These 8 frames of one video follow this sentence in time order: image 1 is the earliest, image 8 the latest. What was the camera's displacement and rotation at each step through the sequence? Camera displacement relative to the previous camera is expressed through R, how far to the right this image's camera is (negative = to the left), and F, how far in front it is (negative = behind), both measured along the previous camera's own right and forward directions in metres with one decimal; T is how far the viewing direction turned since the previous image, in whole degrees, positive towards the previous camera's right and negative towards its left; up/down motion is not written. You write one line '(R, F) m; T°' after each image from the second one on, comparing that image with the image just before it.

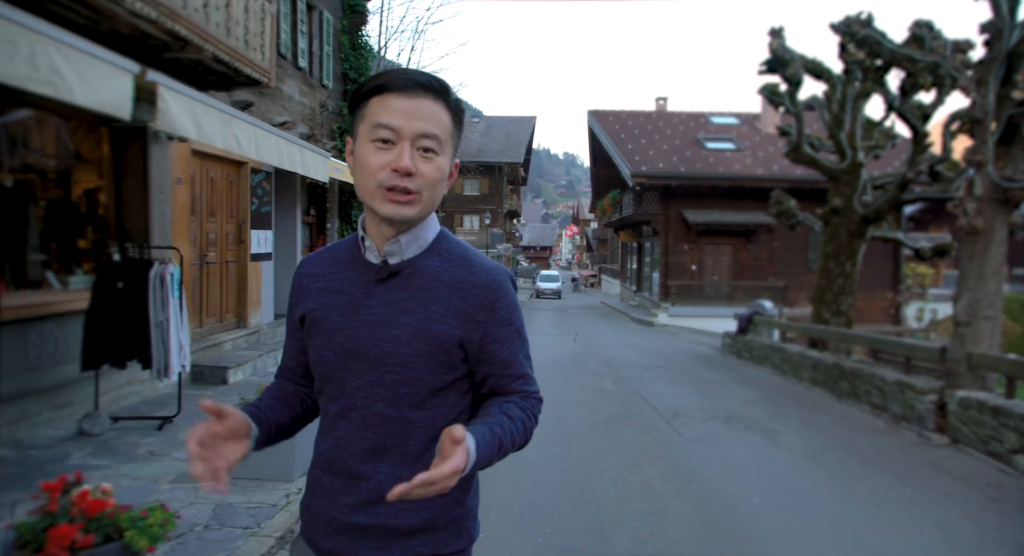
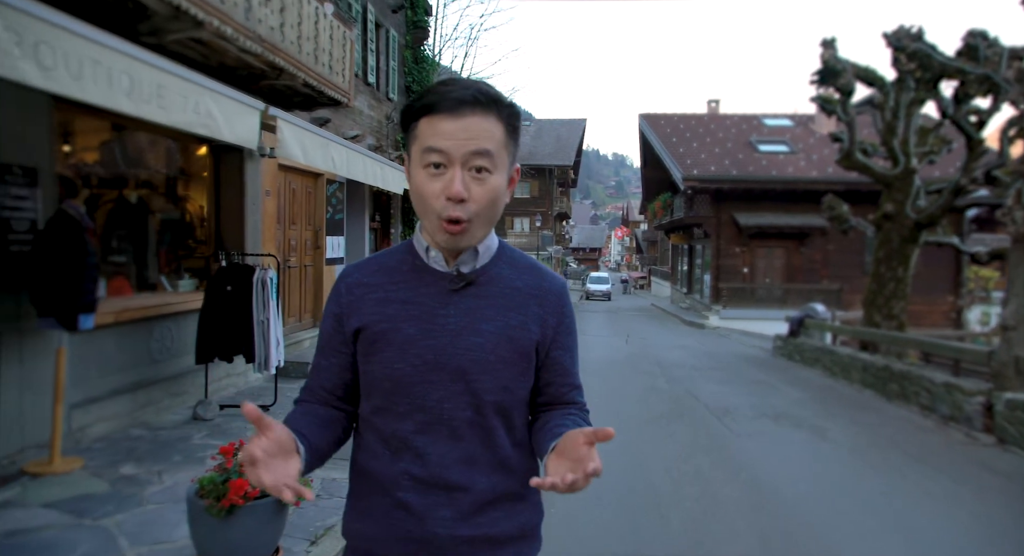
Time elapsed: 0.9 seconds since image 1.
(-0.1, -0.6) m; -4°
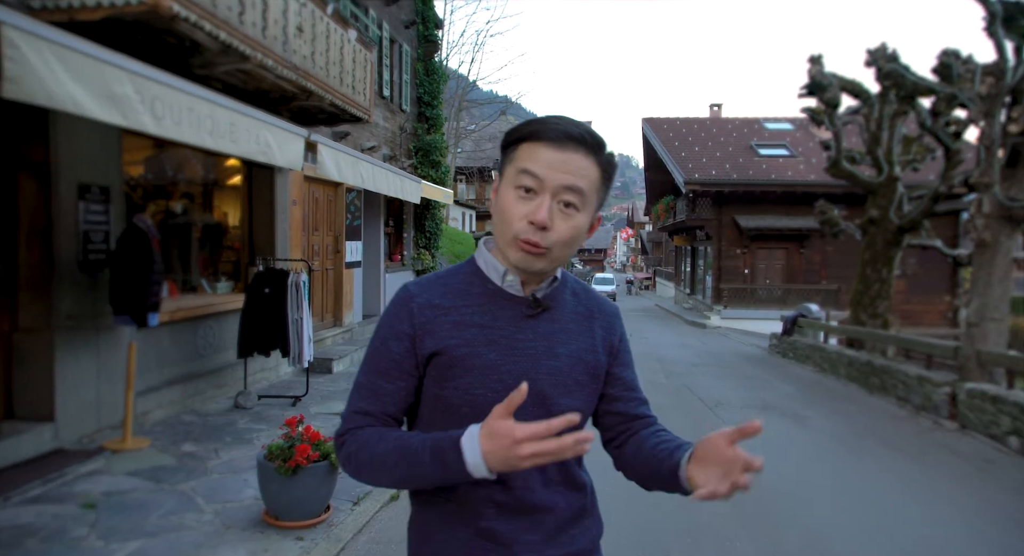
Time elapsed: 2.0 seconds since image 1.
(0.0, -0.8) m; -1°
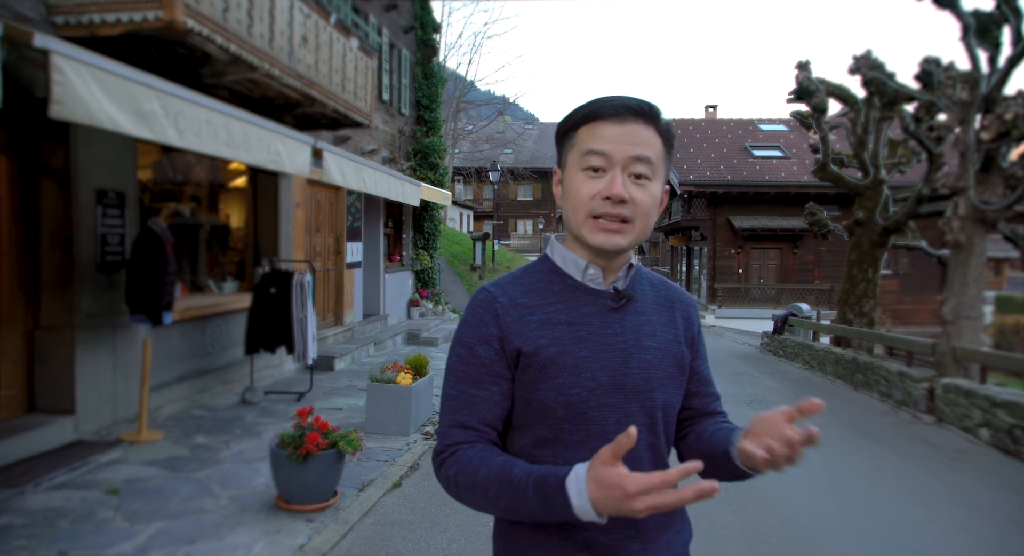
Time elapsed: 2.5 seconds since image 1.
(0.0, -0.3) m; 0°
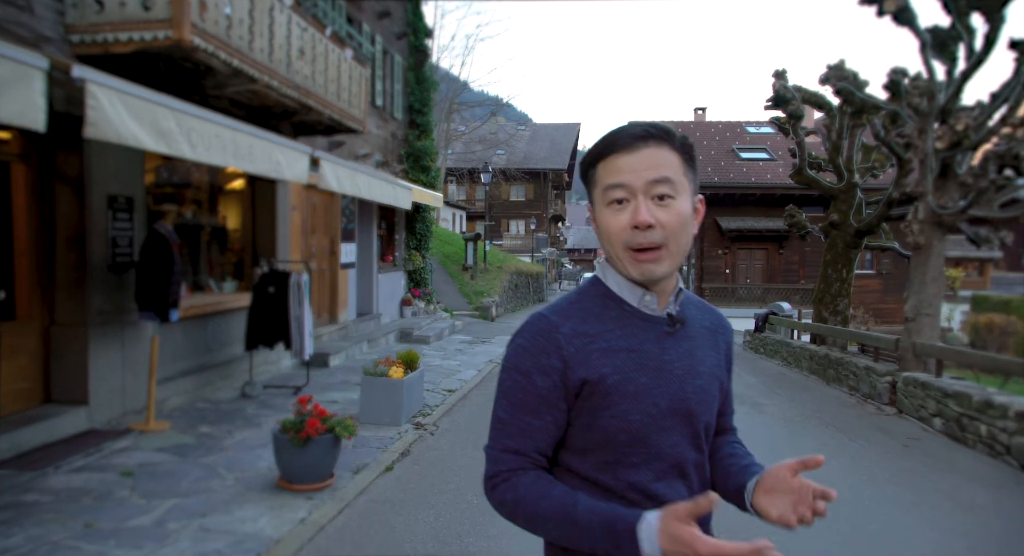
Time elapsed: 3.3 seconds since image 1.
(+0.1, -0.4) m; +1°
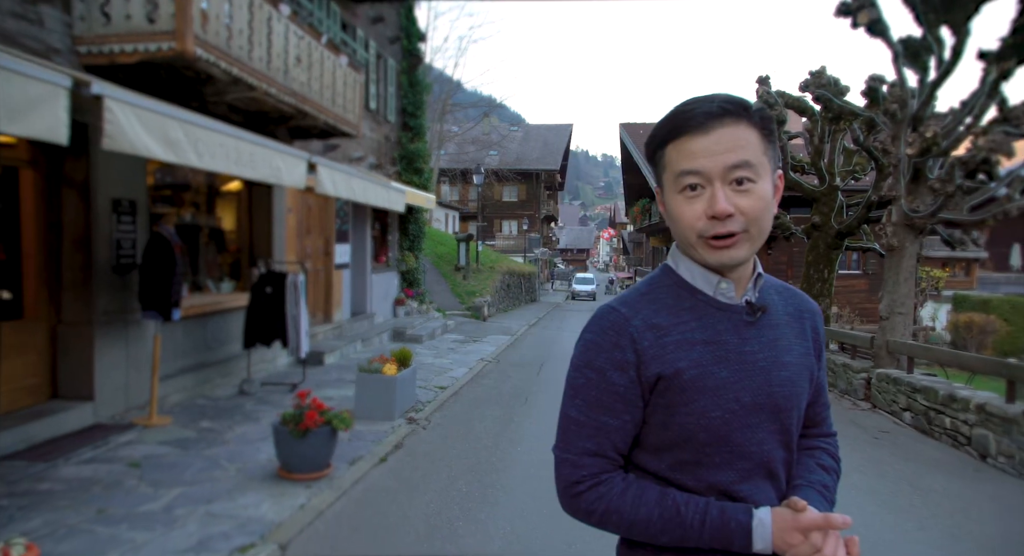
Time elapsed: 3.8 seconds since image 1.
(0.0, -0.3) m; +1°
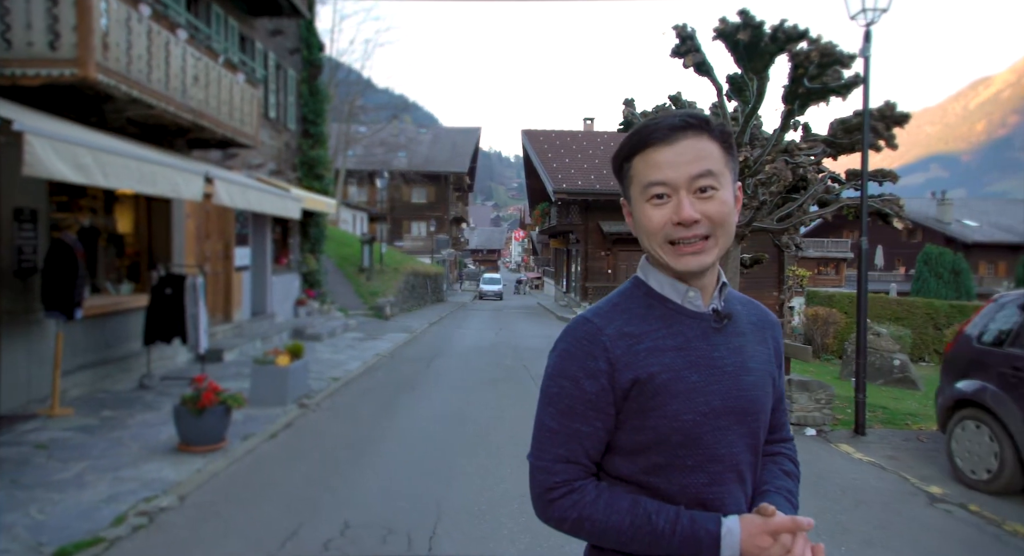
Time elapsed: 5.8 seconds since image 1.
(+0.5, -1.3) m; +8°
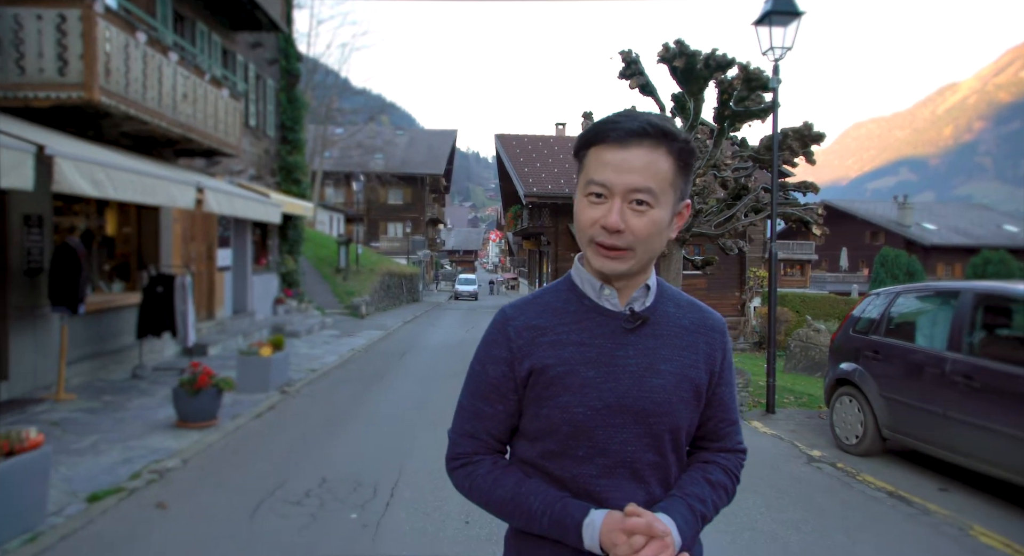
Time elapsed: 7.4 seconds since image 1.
(+0.3, -1.1) m; +2°
